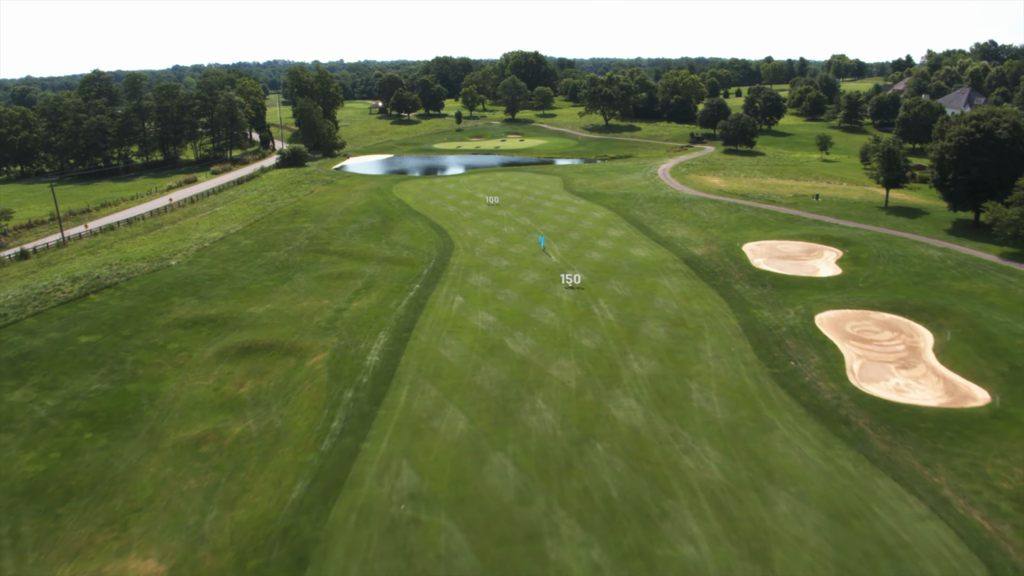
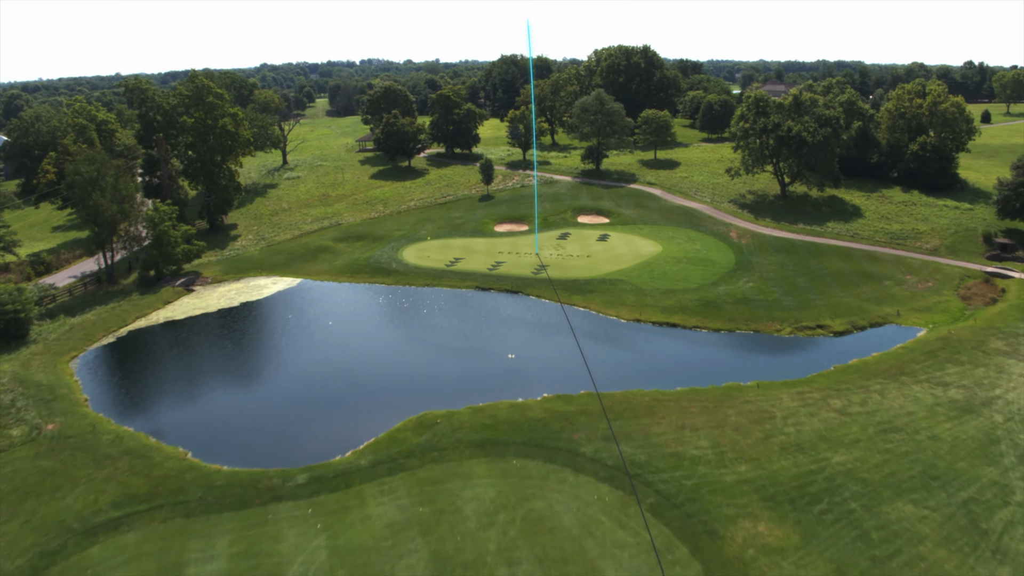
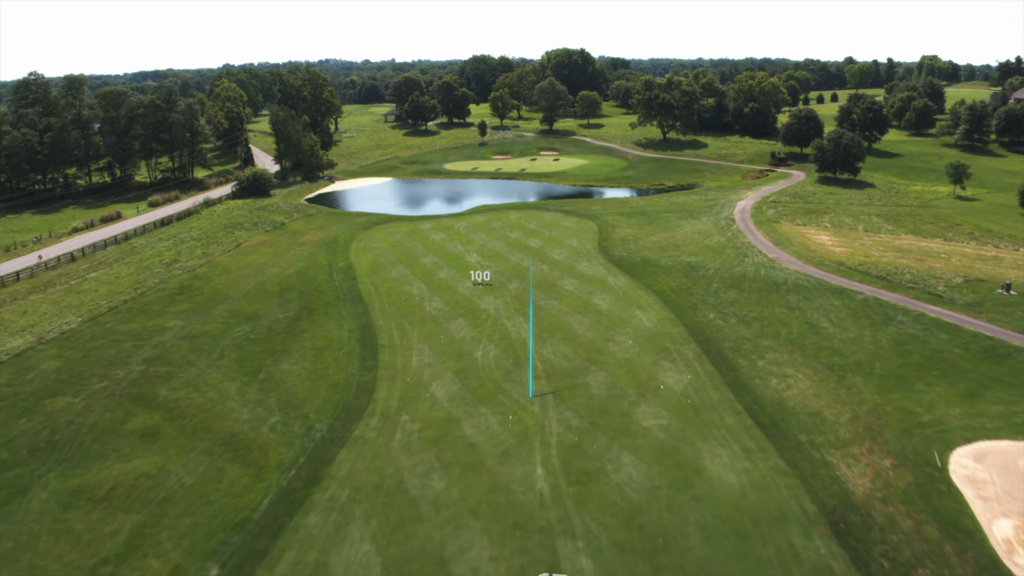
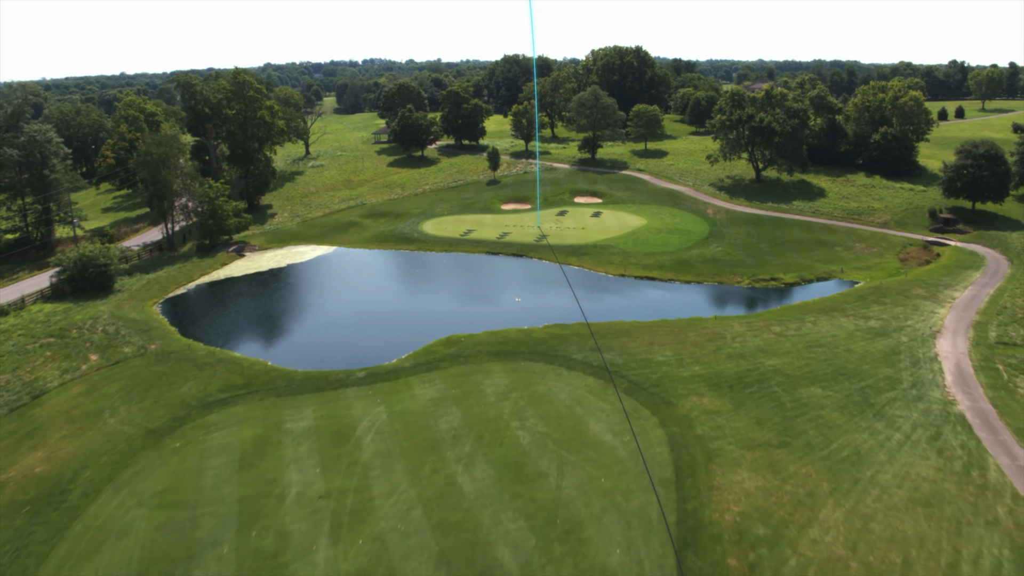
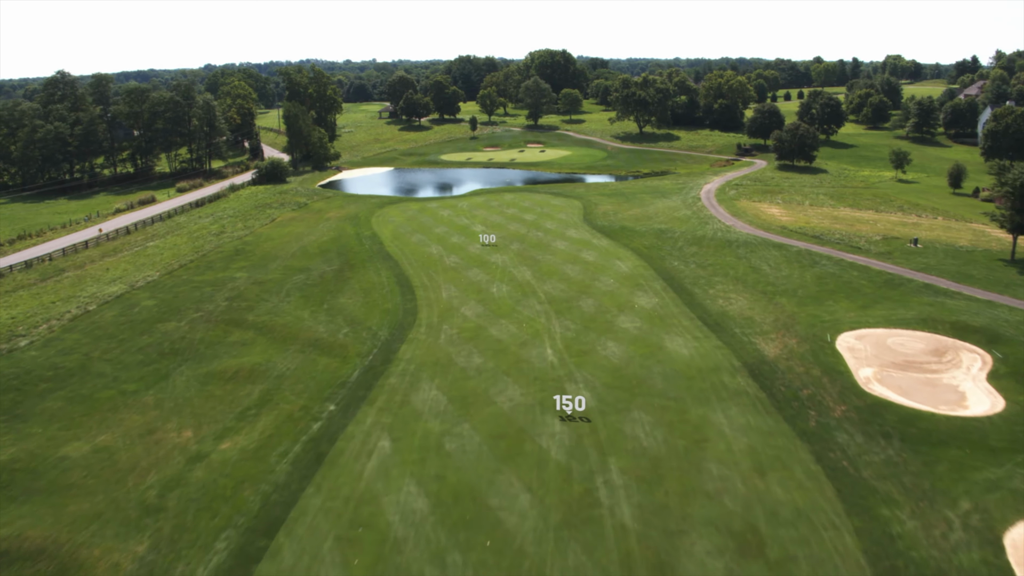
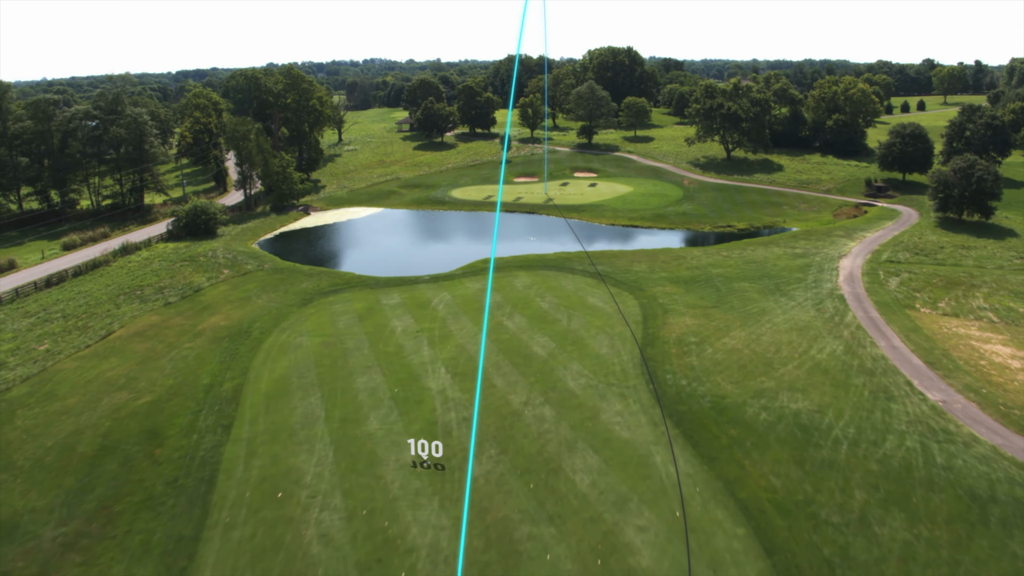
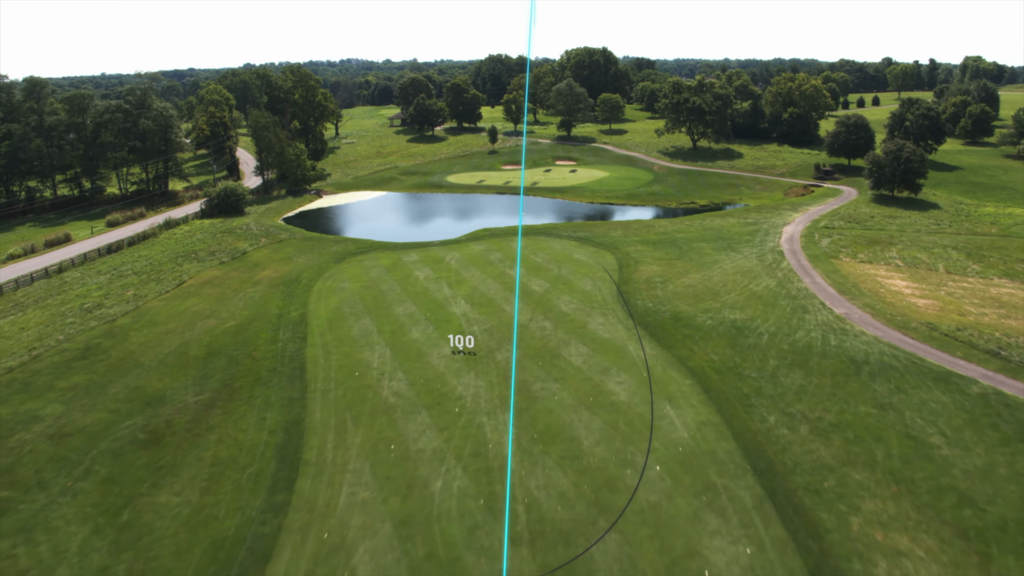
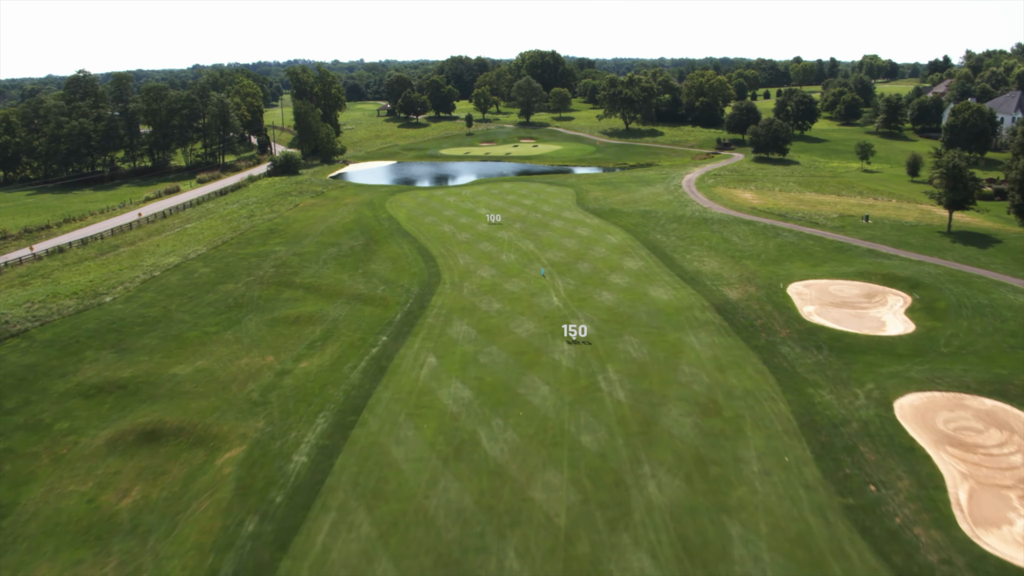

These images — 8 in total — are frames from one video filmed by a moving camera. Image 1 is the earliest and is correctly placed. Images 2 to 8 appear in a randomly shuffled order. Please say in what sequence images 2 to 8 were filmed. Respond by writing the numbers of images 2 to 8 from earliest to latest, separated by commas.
8, 5, 3, 7, 6, 4, 2
